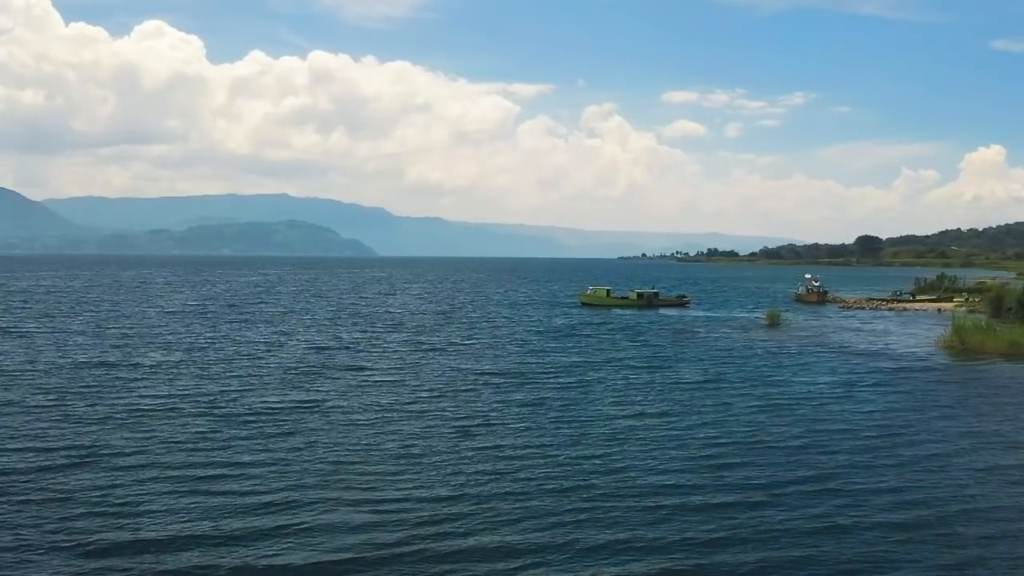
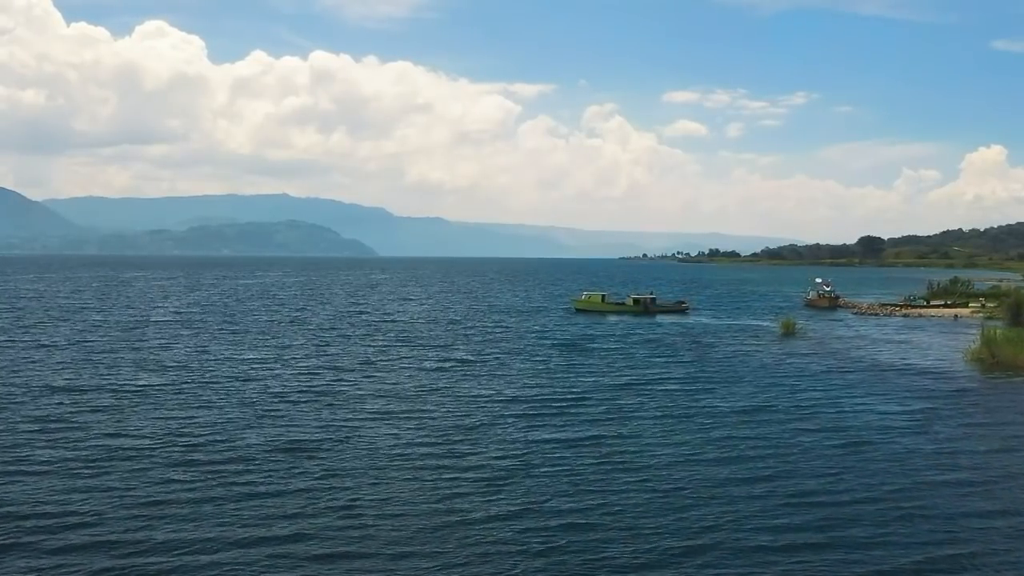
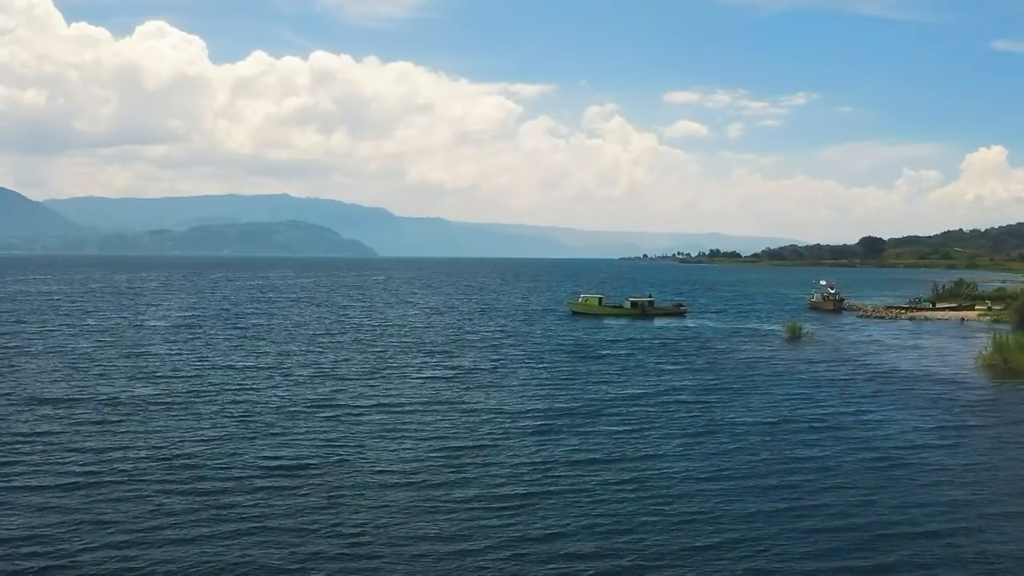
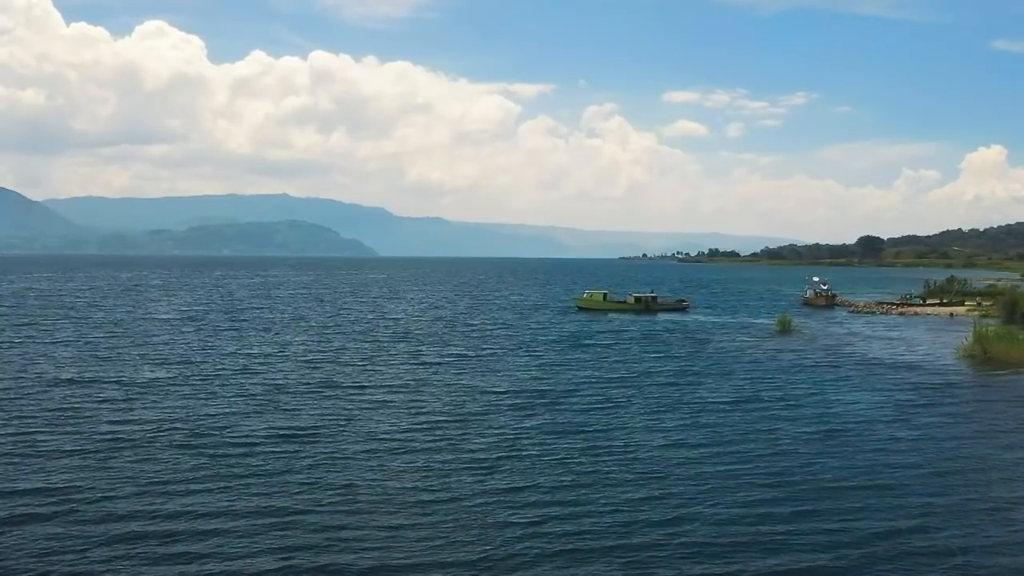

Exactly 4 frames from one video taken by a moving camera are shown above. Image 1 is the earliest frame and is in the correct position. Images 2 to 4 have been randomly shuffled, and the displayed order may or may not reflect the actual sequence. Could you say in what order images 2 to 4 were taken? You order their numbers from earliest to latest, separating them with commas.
4, 2, 3
